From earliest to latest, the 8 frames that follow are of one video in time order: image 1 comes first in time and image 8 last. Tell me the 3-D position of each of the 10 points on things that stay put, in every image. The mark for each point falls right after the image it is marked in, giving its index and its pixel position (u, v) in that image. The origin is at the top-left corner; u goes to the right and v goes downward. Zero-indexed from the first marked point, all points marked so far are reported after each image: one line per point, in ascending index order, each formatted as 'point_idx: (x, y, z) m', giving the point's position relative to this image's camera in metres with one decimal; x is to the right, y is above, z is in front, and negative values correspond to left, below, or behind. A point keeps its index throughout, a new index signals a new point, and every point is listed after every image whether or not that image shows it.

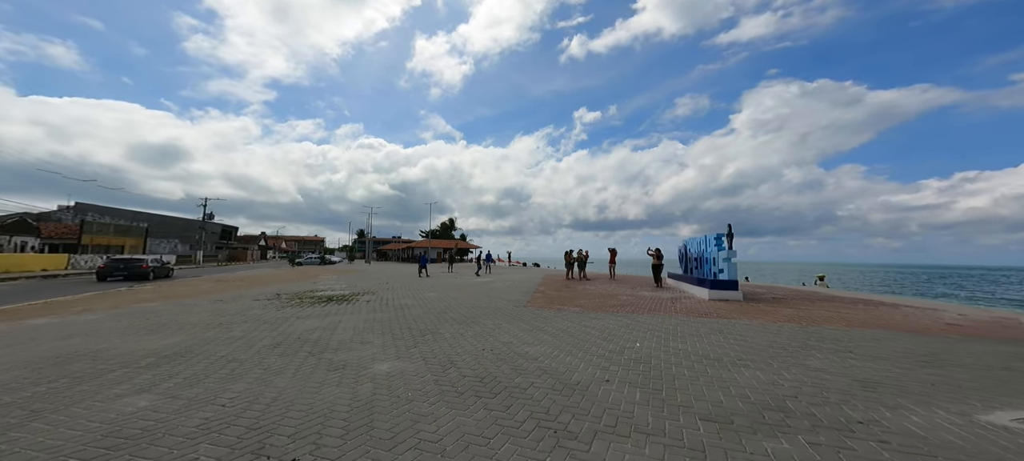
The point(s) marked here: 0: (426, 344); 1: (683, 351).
0: (-1.4, -1.9, +6.0) m
1: (+2.2, -1.6, +4.8) m
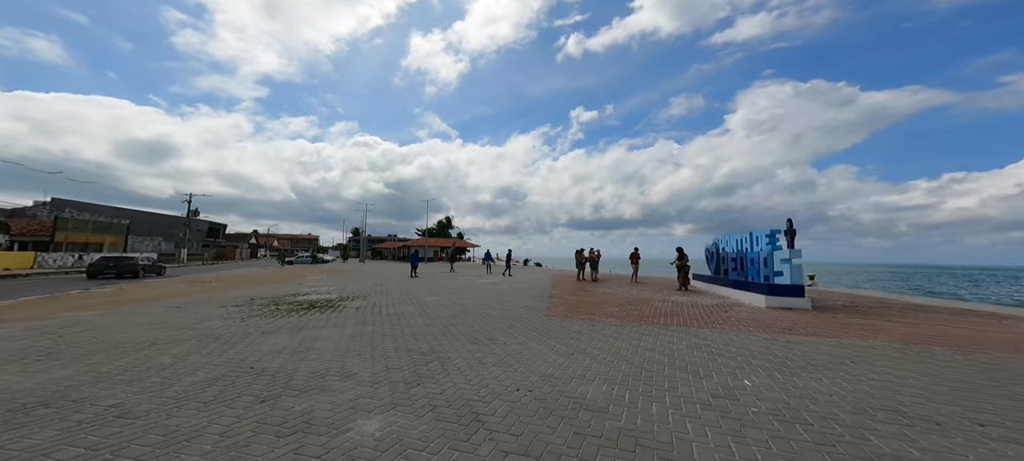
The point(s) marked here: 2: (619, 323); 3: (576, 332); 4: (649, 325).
0: (-0.9, -1.7, +4.2) m
1: (+2.7, -1.4, +3.1) m
2: (+2.6, -2.1, +7.9) m
3: (+1.2, -1.9, +6.8) m
4: (+3.2, -2.1, +7.5) m
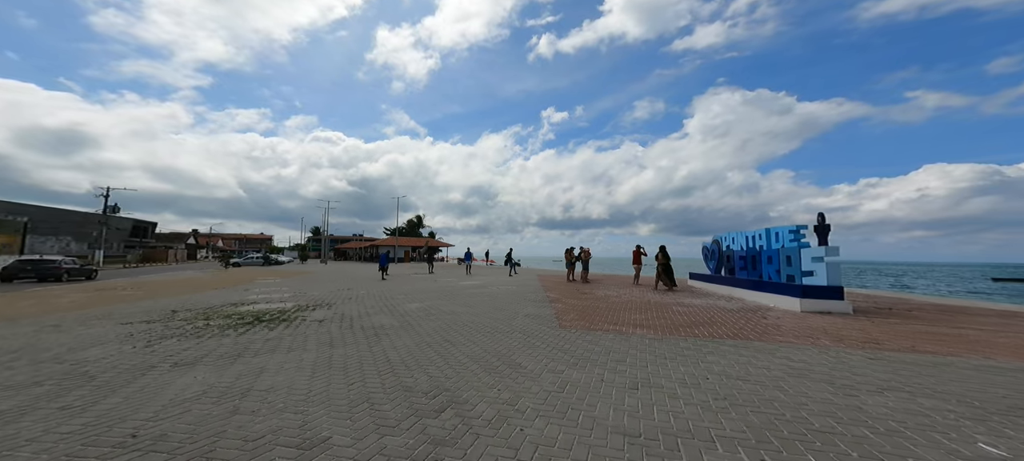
0: (-0.4, -1.6, +2.6) m
1: (+3.4, -1.2, +1.8) m
2: (+2.8, -2.0, +6.6) m
3: (+1.6, -1.8, +5.3) m
4: (+3.4, -1.9, +6.2) m
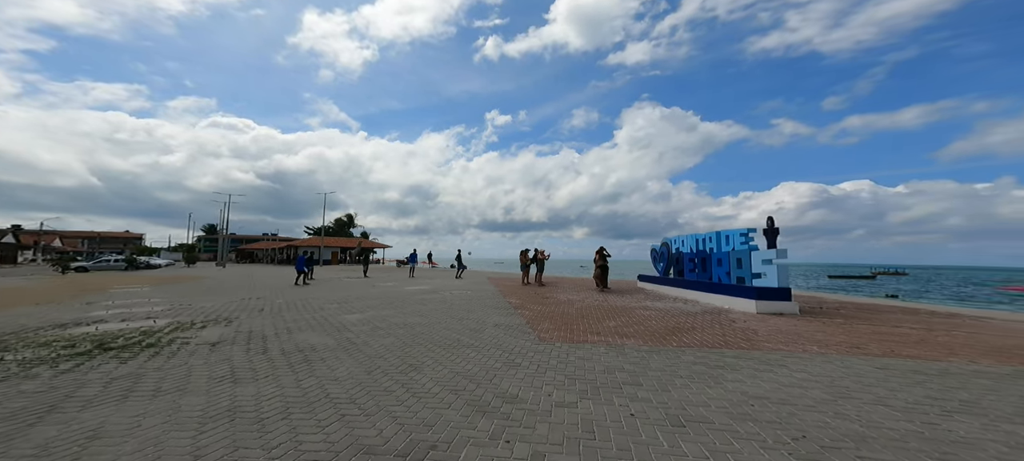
0: (-0.1, -1.5, +1.5) m
1: (+3.8, -1.2, +1.3) m
2: (+2.4, -2.0, +6.0) m
3: (+1.4, -1.7, +4.5) m
4: (+3.0, -1.9, +5.7) m
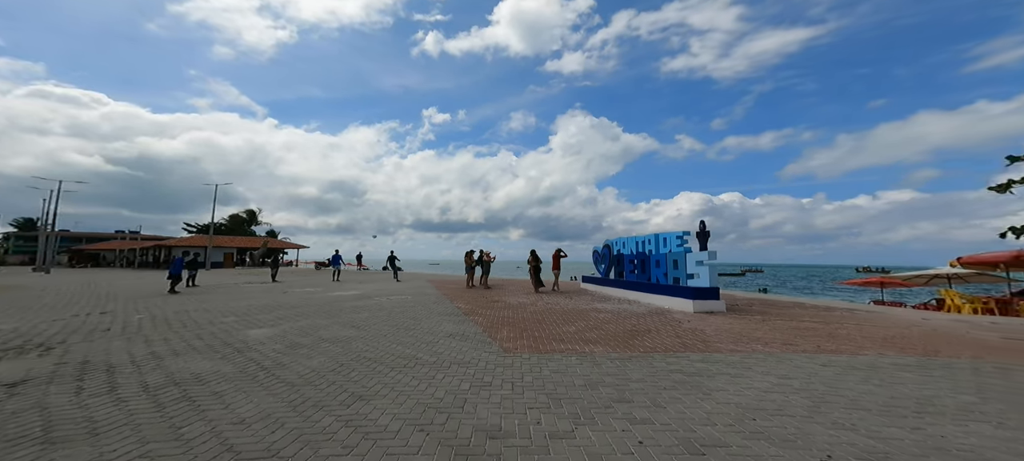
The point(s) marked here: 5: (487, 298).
0: (+0.2, -1.5, +1.0) m
1: (+4.0, -1.3, +1.5) m
2: (+1.8, -2.0, +5.8) m
3: (+1.1, -1.8, +4.2) m
4: (+2.5, -2.0, +5.6) m
5: (-1.4, -3.1, +16.8) m
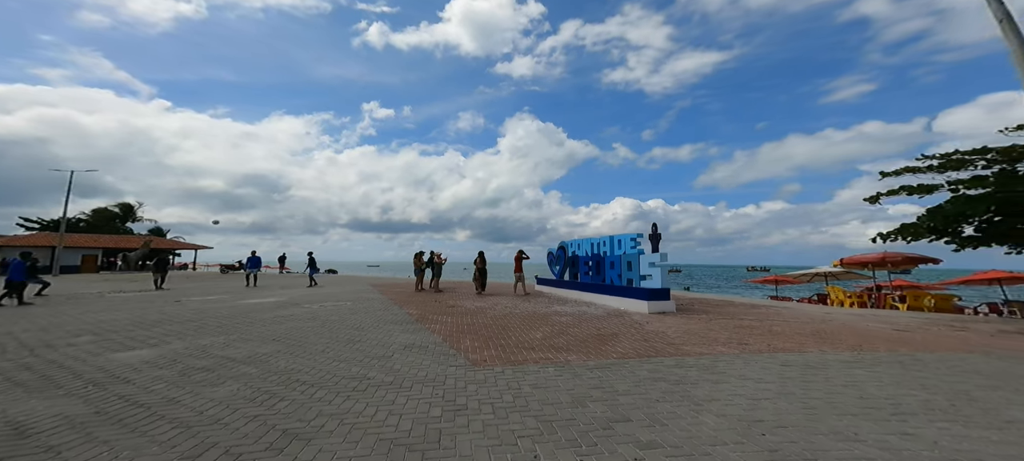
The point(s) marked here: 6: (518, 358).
0: (+0.5, -1.5, +0.6) m
1: (+4.2, -1.3, +1.6) m
2: (+1.4, -2.1, +5.6) m
3: (+0.9, -1.8, +3.9) m
4: (+2.1, -2.0, +5.5) m
5: (-3.4, -3.2, +16.0) m
6: (+0.1, -2.1, +6.1) m
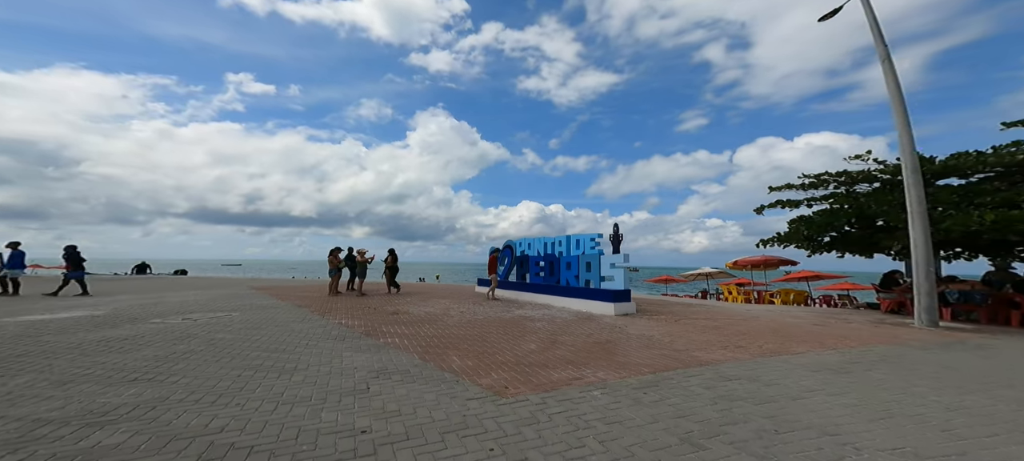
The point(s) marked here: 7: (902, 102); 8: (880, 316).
0: (+2.2, -1.5, -0.3) m
1: (+5.5, -1.4, +1.7) m
2: (+1.8, -2.0, +4.8) m
3: (+1.7, -1.8, +3.0) m
4: (+2.5, -2.0, +4.9) m
5: (-5.4, -3.0, +13.7) m
6: (+0.4, -2.0, +5.0) m
7: (+13.1, +4.3, +12.2) m
8: (+14.5, -3.4, +14.3) m
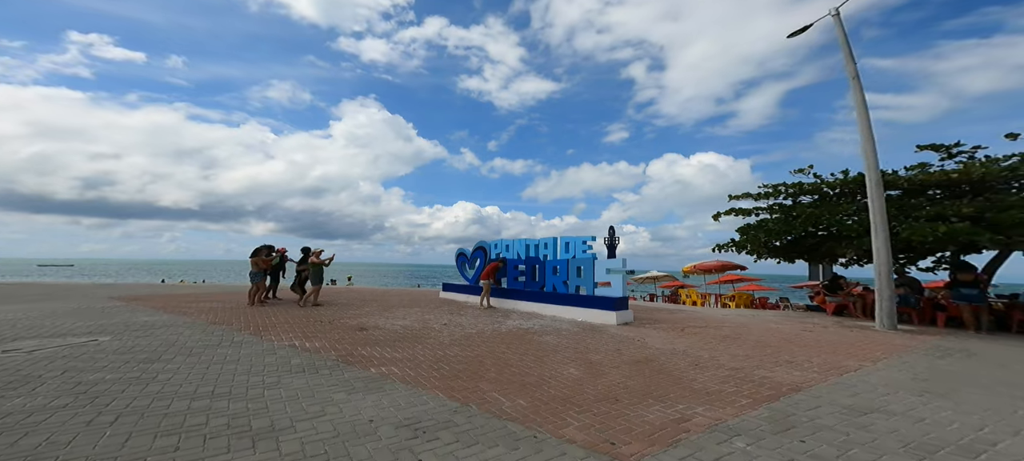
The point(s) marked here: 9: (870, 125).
0: (+4.1, -1.5, -1.1) m
1: (+7.1, -1.5, +1.4) m
2: (+2.8, -2.0, +3.8) m
3: (+3.1, -1.8, +2.1) m
4: (+3.5, -2.0, +4.0) m
5: (-5.9, -2.8, +11.3) m
6: (+1.4, -2.0, +3.7) m
7: (+12.8, +4.0, +13.2) m
8: (+13.6, -3.7, +15.4) m
9: (+13.0, +3.9, +13.3) m
